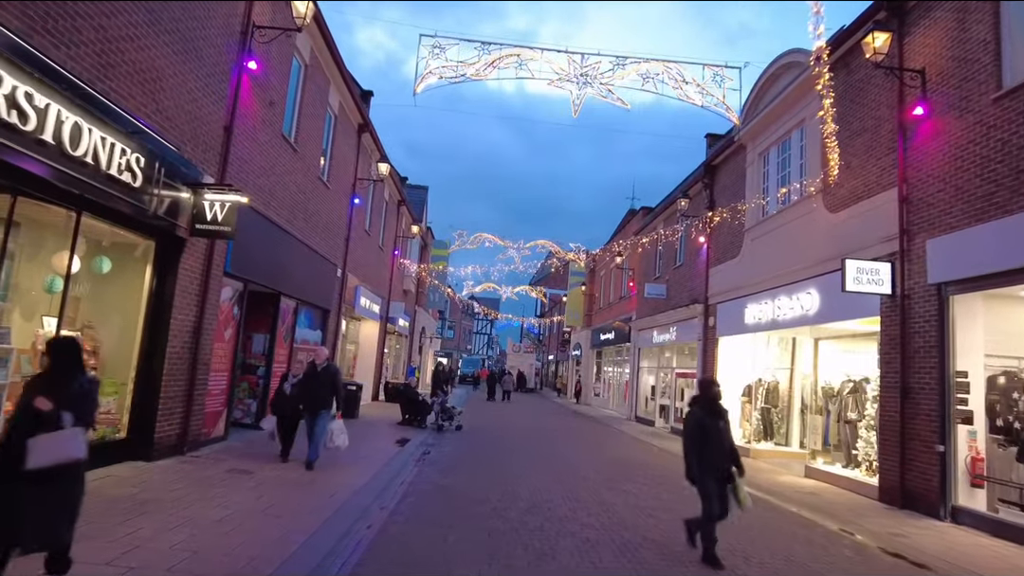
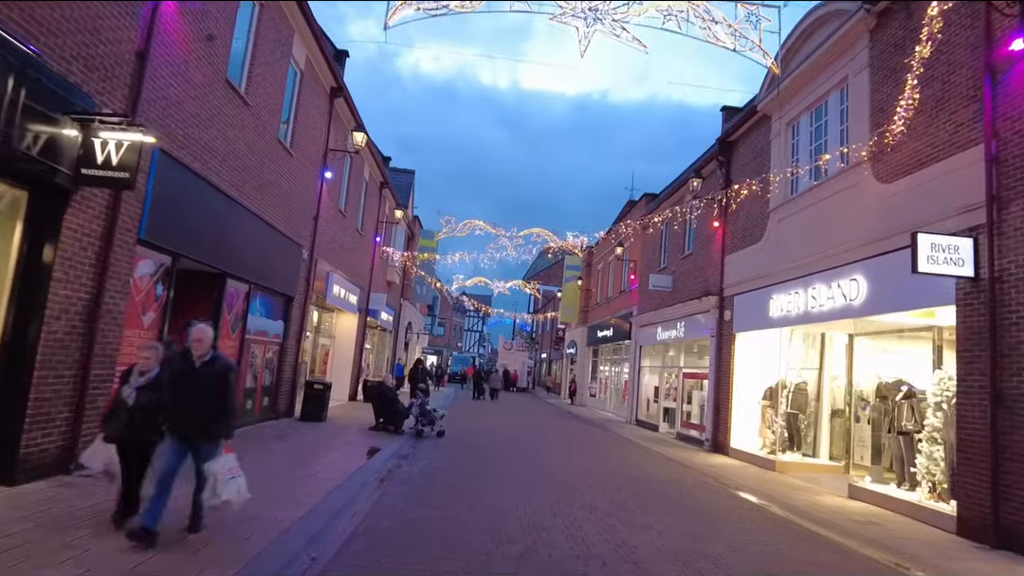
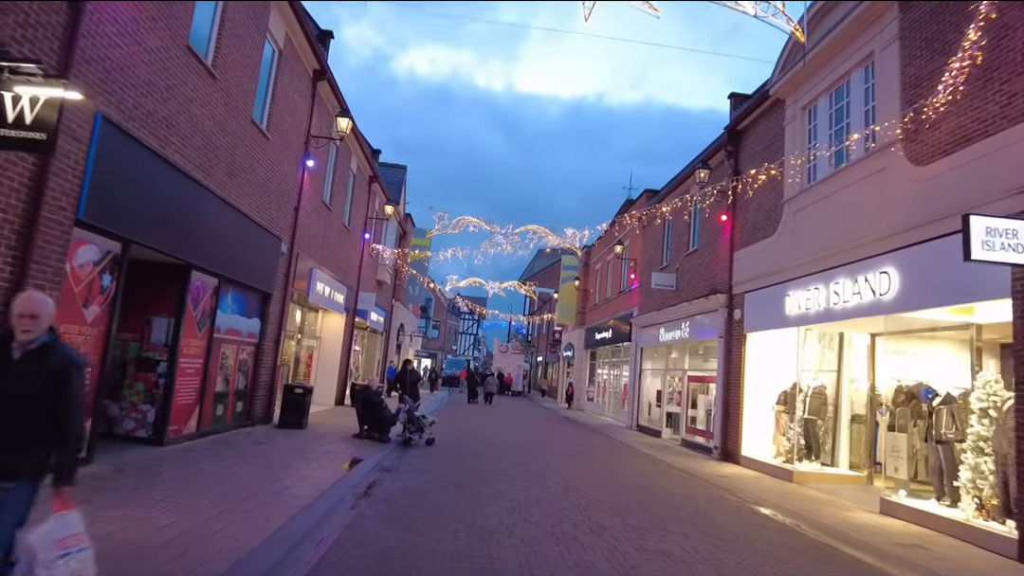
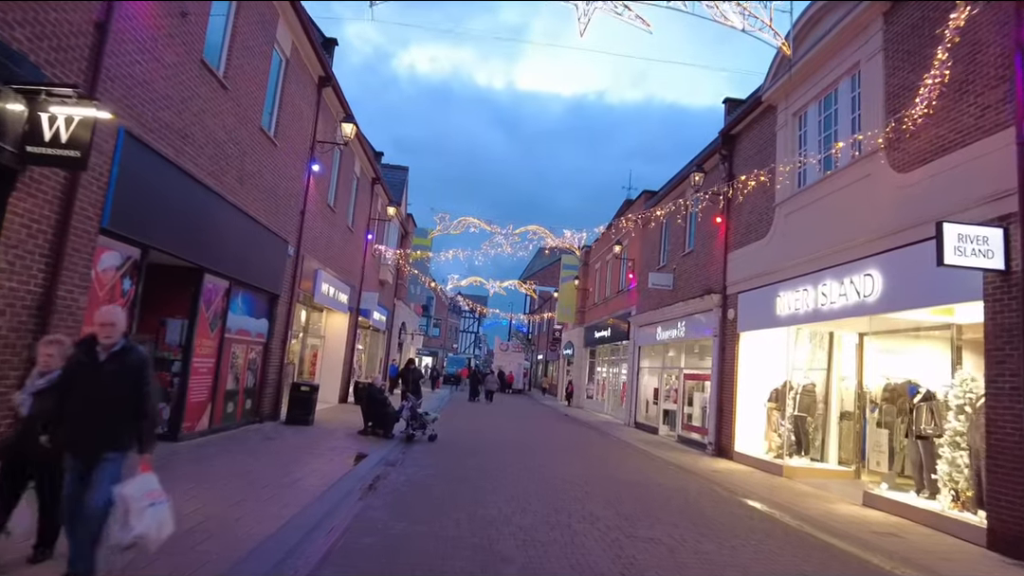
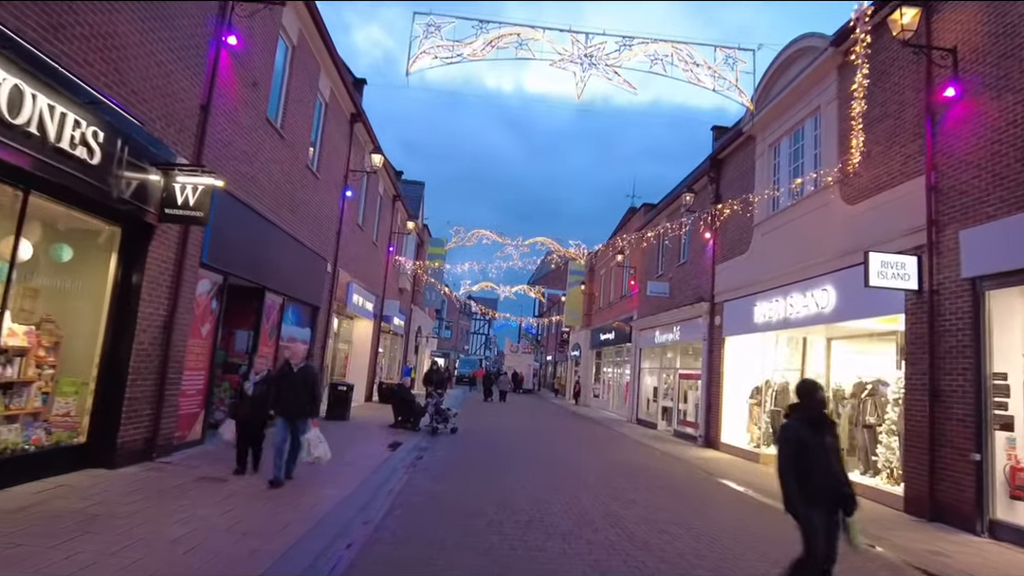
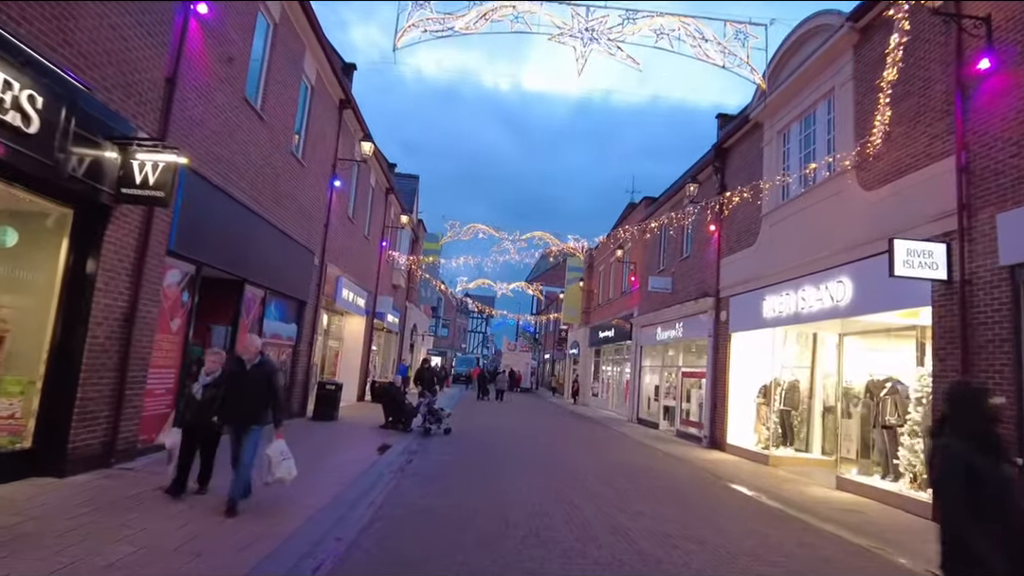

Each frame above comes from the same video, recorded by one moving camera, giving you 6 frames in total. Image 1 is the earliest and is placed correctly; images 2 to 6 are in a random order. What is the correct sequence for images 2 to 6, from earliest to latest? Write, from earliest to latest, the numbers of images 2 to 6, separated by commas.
5, 6, 2, 4, 3
